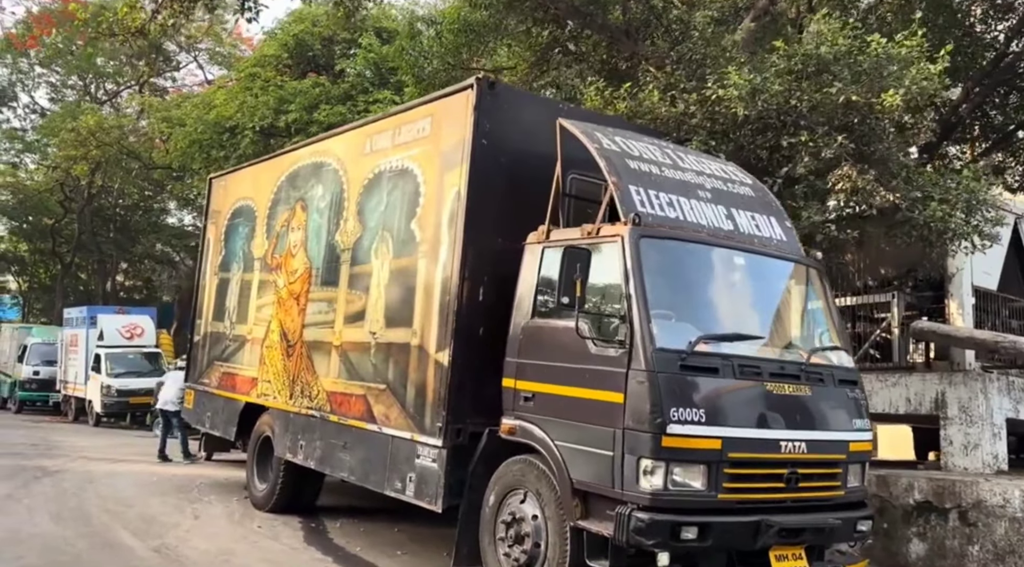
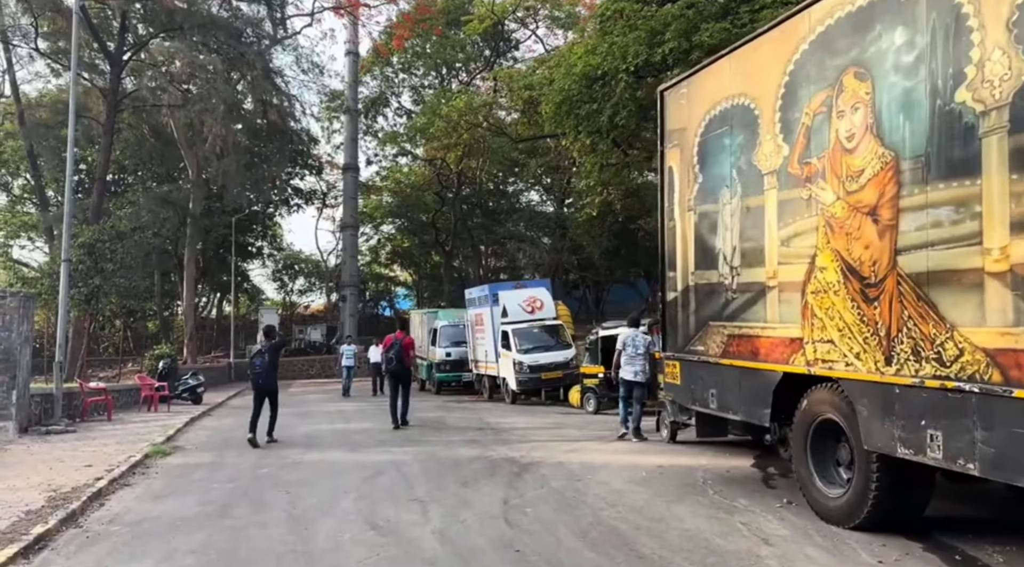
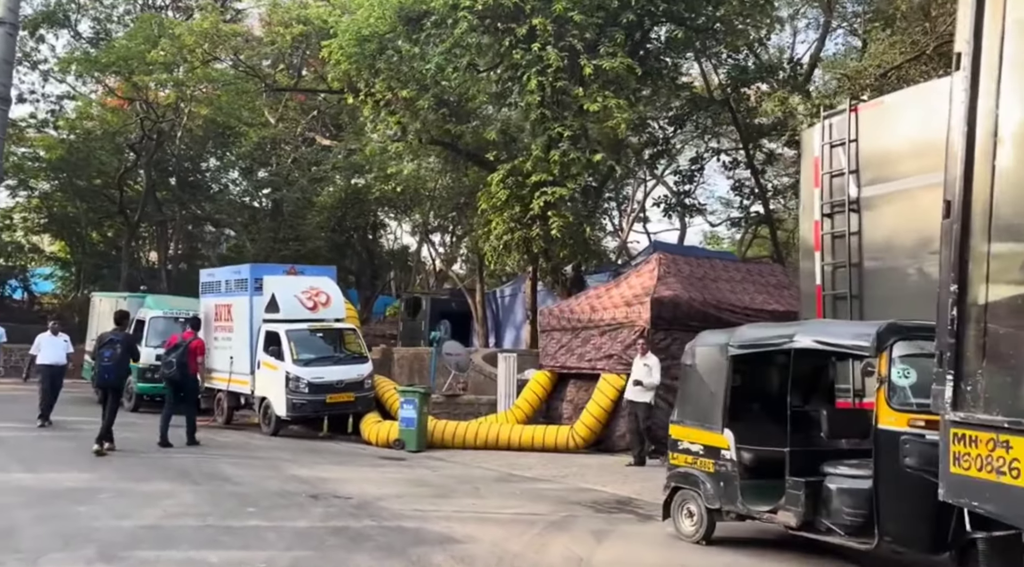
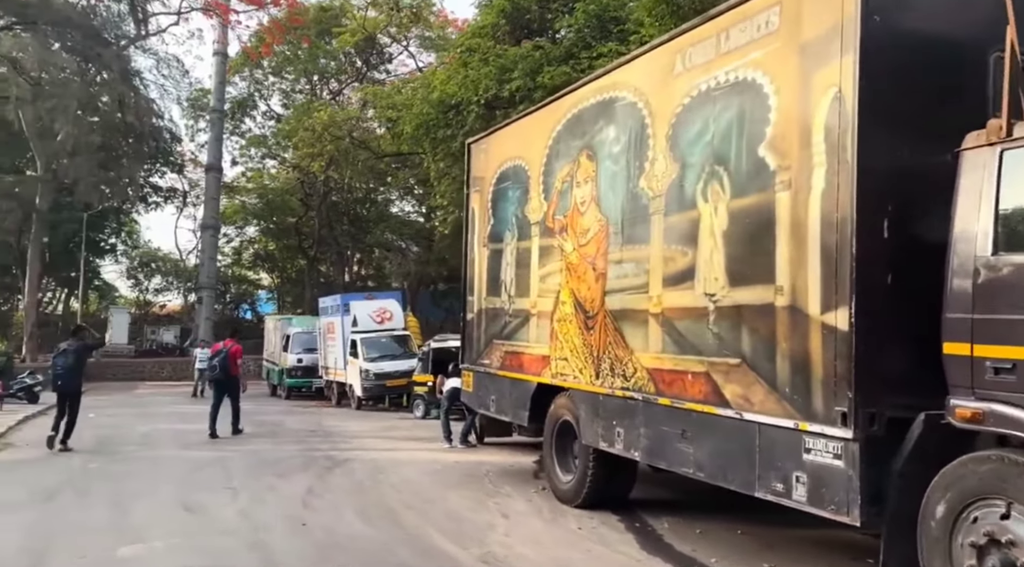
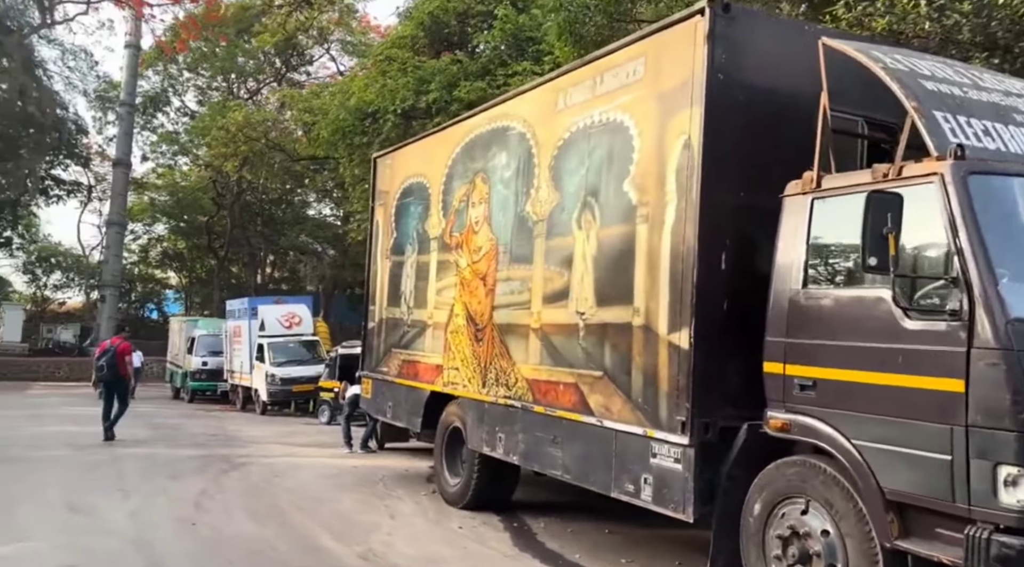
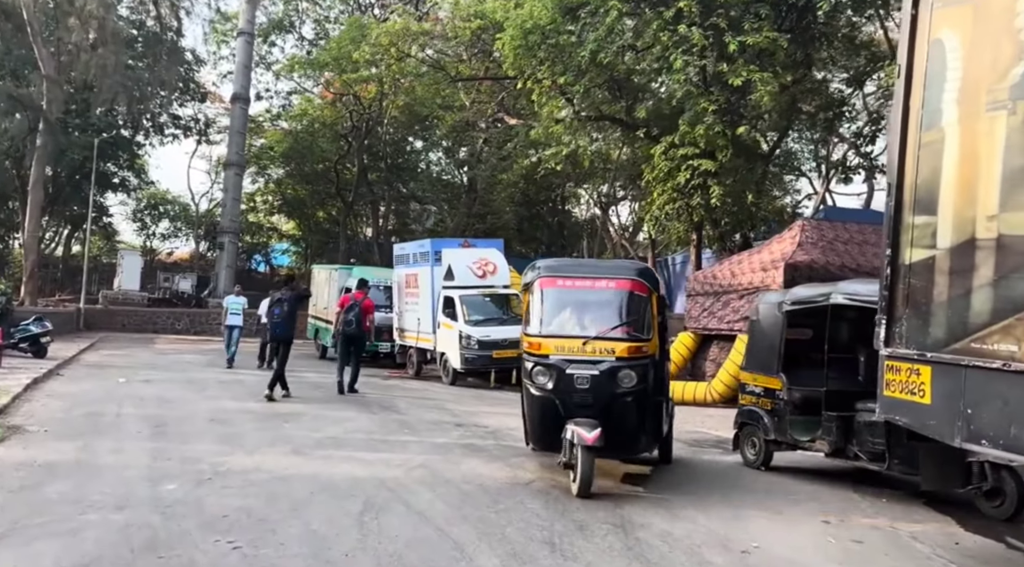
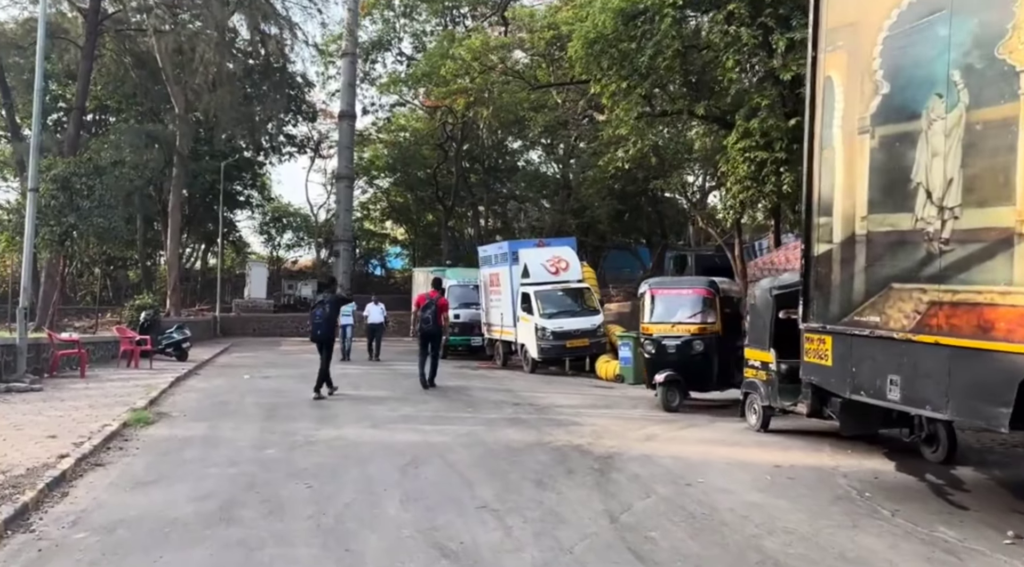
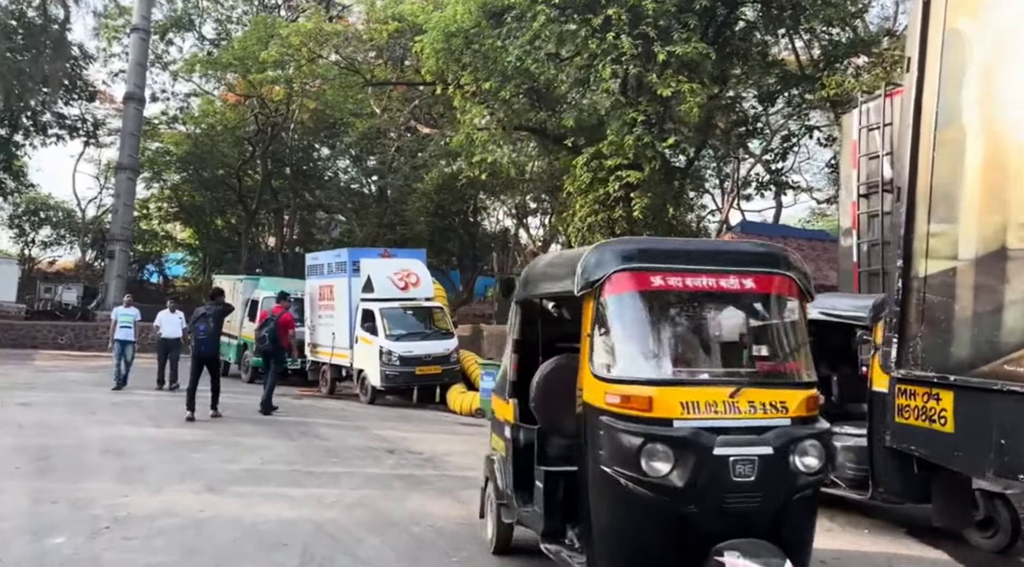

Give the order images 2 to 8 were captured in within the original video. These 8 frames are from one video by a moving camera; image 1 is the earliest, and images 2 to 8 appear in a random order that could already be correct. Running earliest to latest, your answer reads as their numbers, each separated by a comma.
5, 4, 2, 7, 6, 8, 3
